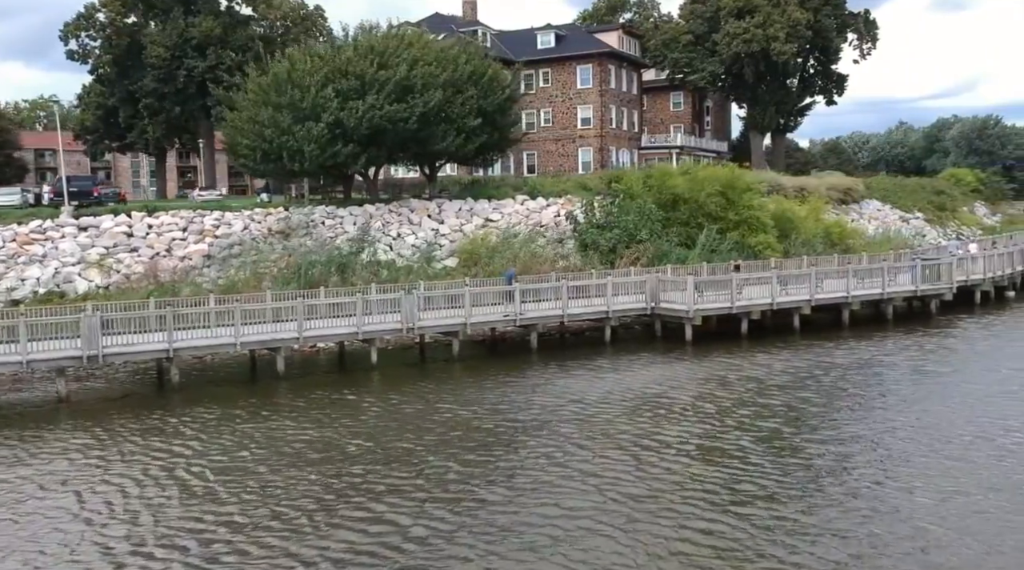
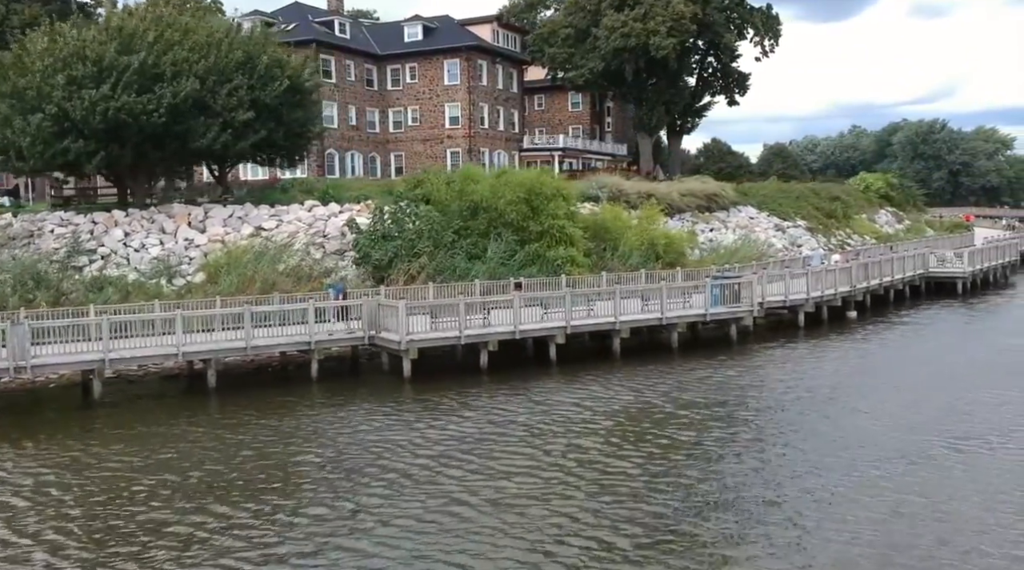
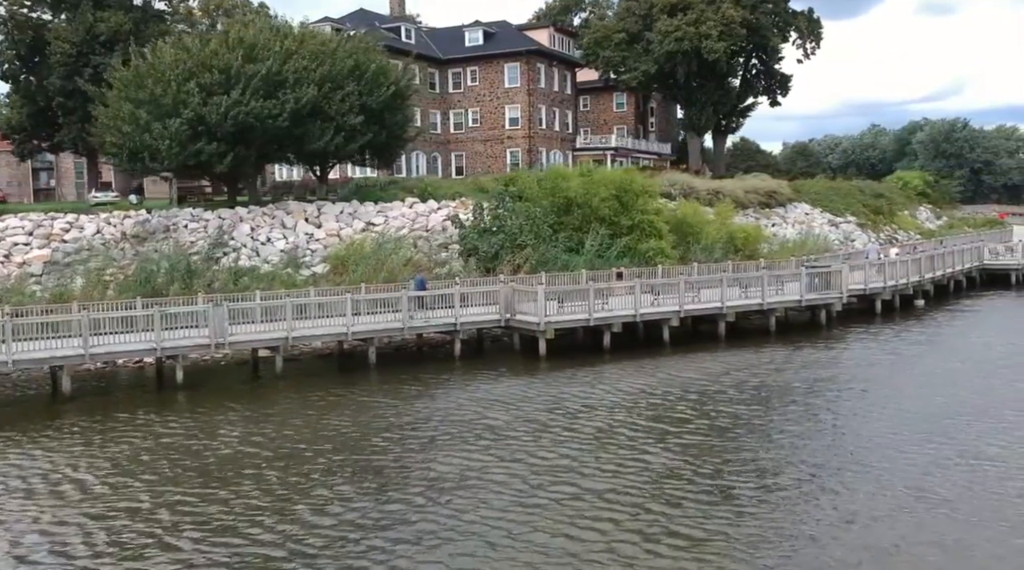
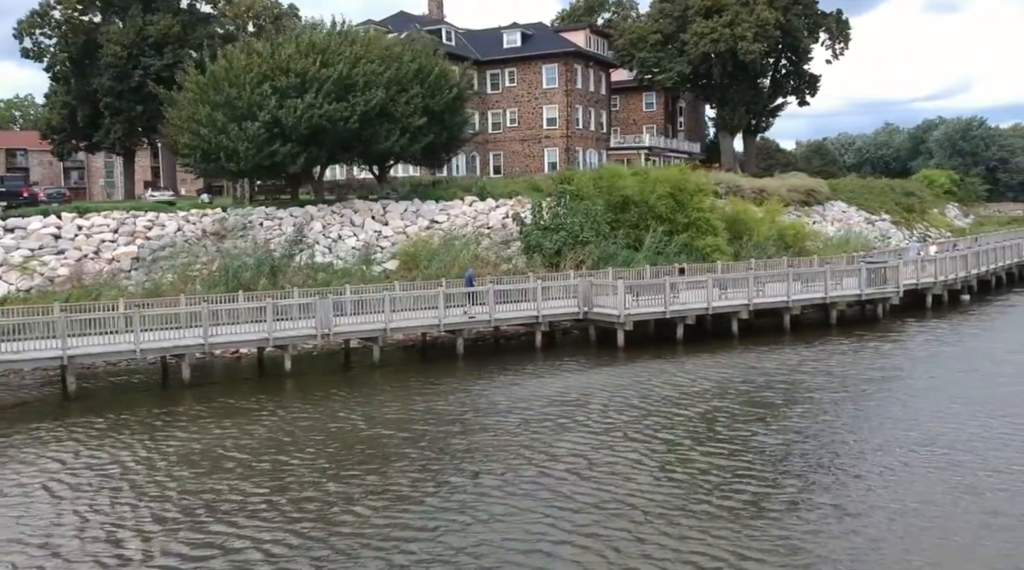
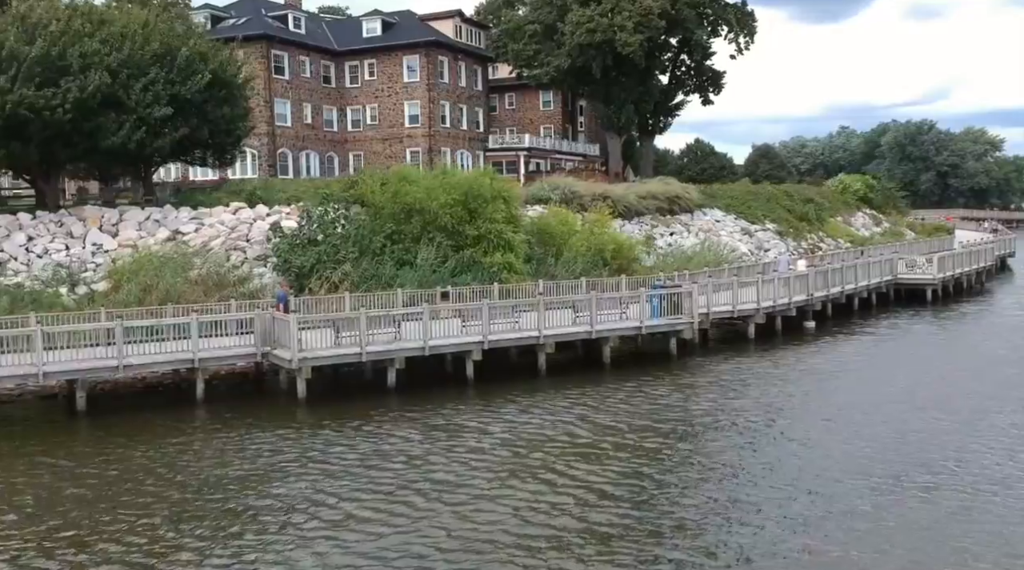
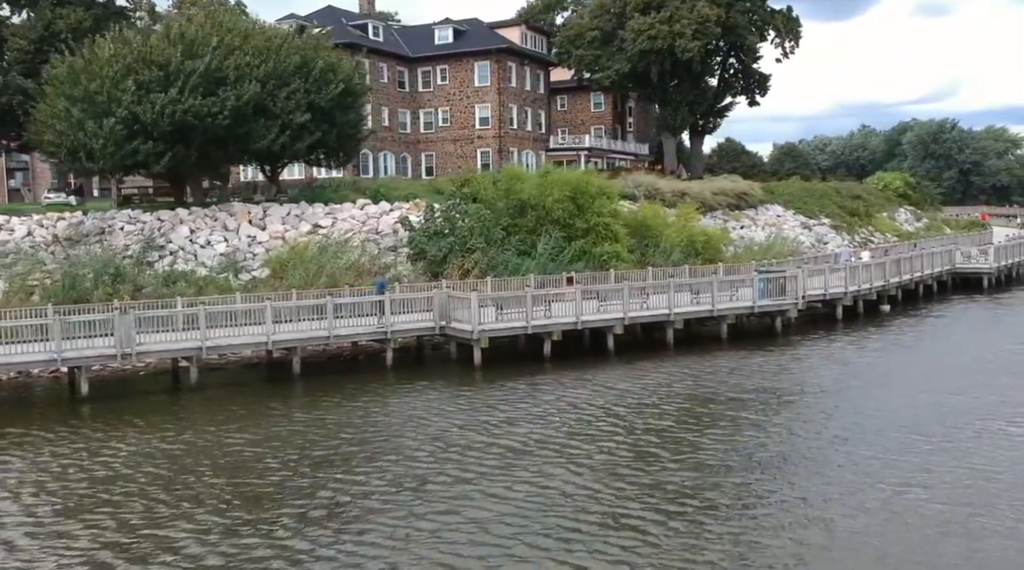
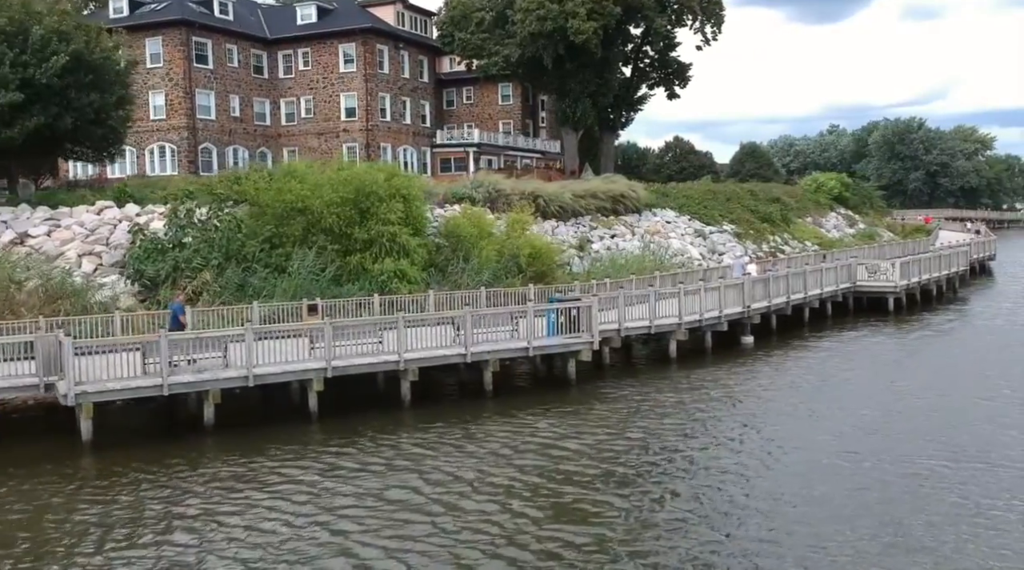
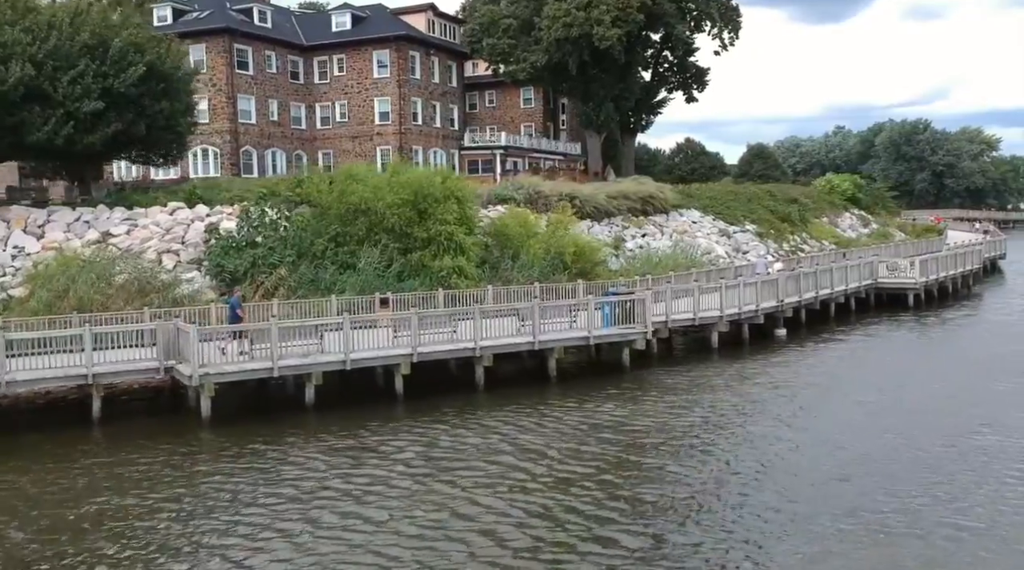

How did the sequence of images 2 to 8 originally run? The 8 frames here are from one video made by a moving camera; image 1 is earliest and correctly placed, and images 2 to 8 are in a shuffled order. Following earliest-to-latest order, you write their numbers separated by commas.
4, 3, 6, 2, 5, 8, 7
